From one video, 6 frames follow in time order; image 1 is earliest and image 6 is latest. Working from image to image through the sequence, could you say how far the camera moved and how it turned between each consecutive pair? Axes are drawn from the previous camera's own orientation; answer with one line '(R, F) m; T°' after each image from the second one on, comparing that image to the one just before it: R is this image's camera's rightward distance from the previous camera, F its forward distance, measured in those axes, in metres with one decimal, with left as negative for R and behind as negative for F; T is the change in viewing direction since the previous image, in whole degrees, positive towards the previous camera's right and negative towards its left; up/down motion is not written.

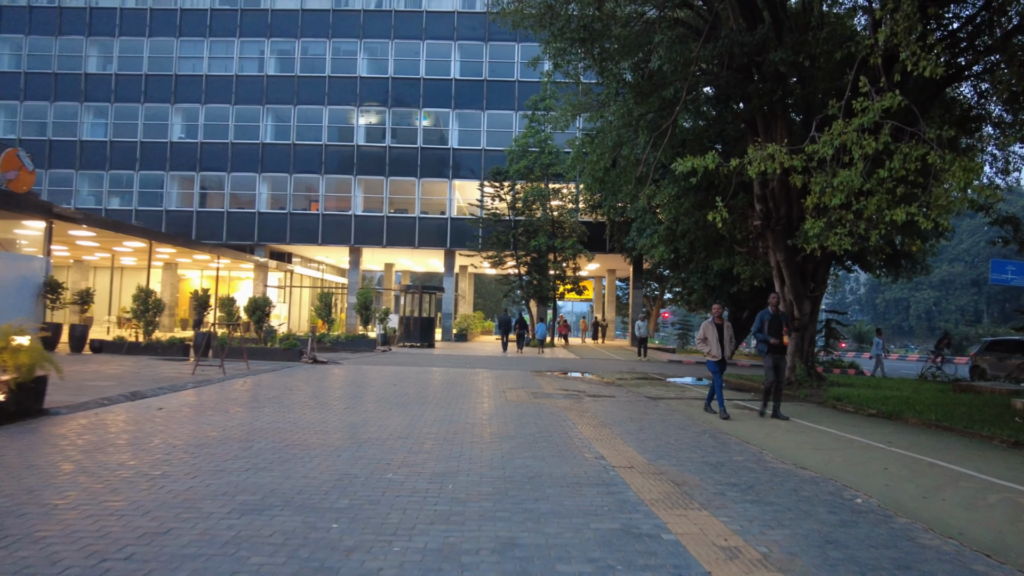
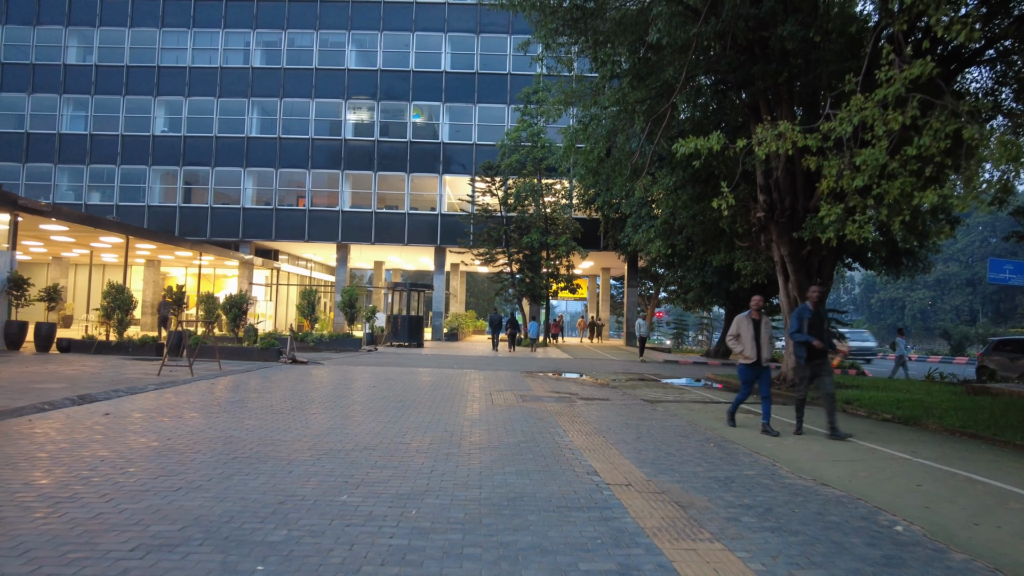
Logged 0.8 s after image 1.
(+0.1, +0.9) m; 0°
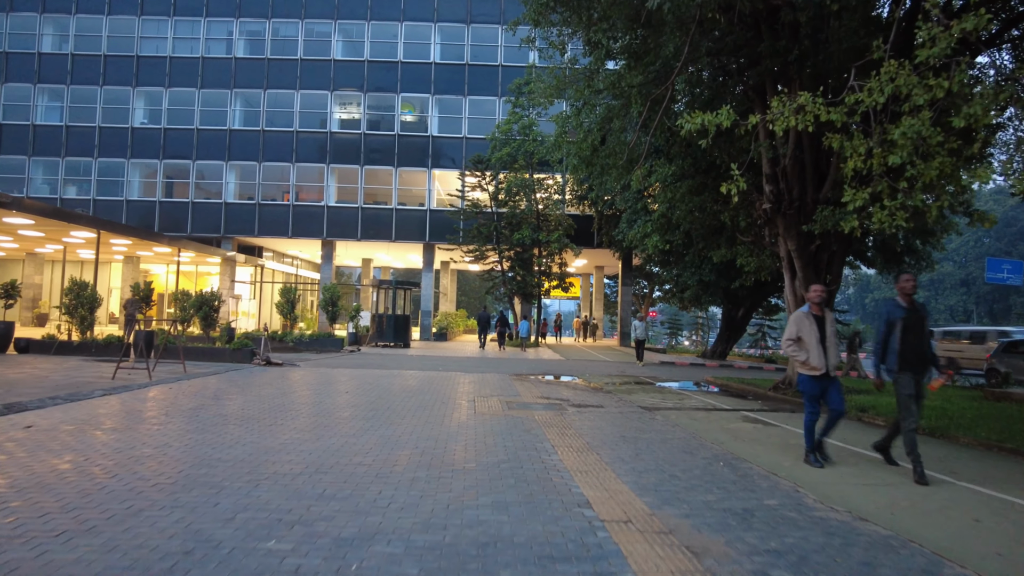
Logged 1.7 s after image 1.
(+0.1, +1.0) m; +1°
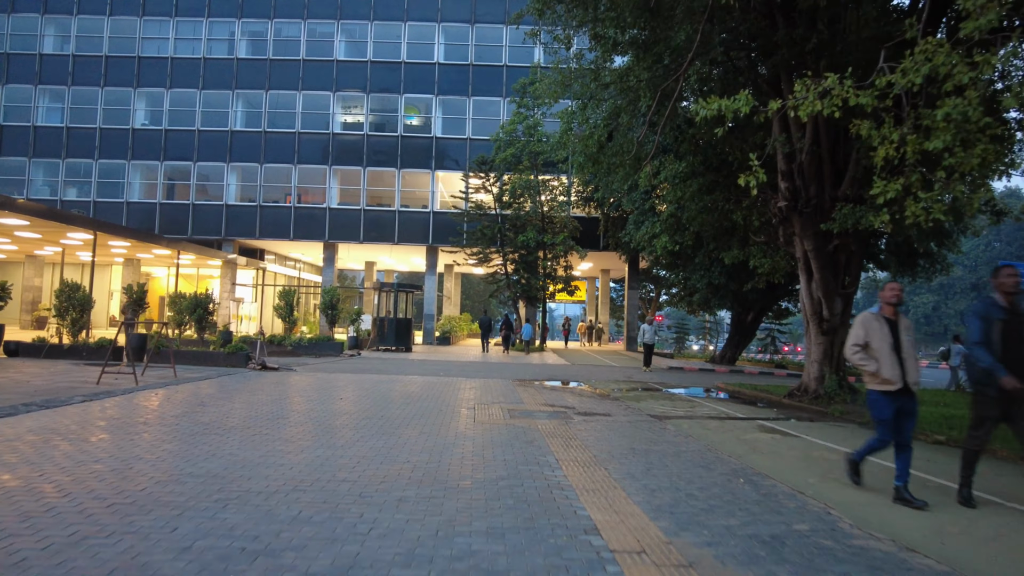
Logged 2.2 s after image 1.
(+0.1, +0.6) m; 0°
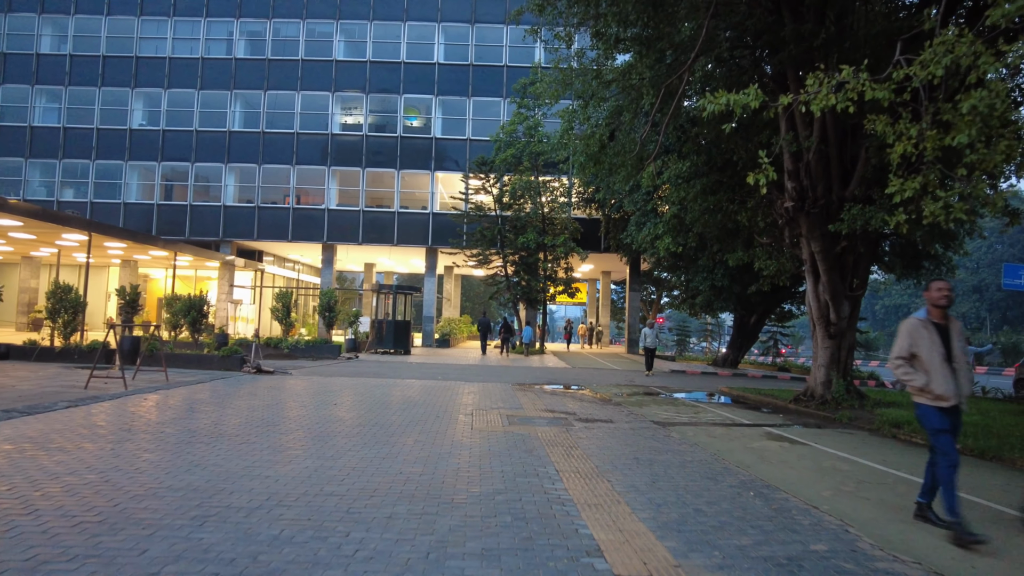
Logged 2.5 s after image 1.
(0.0, +0.3) m; 0°
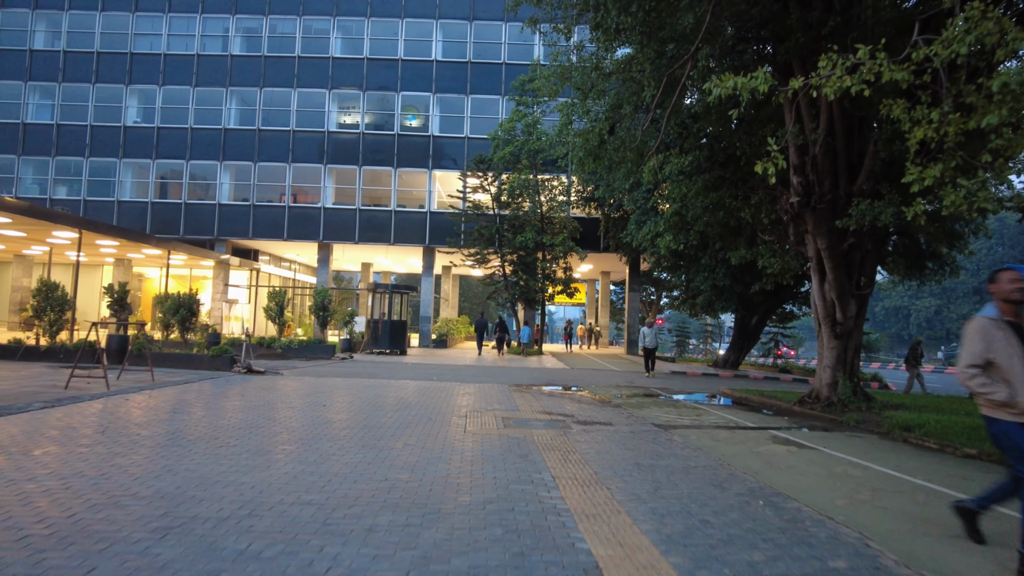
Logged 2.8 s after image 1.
(+0.1, +0.4) m; 0°
